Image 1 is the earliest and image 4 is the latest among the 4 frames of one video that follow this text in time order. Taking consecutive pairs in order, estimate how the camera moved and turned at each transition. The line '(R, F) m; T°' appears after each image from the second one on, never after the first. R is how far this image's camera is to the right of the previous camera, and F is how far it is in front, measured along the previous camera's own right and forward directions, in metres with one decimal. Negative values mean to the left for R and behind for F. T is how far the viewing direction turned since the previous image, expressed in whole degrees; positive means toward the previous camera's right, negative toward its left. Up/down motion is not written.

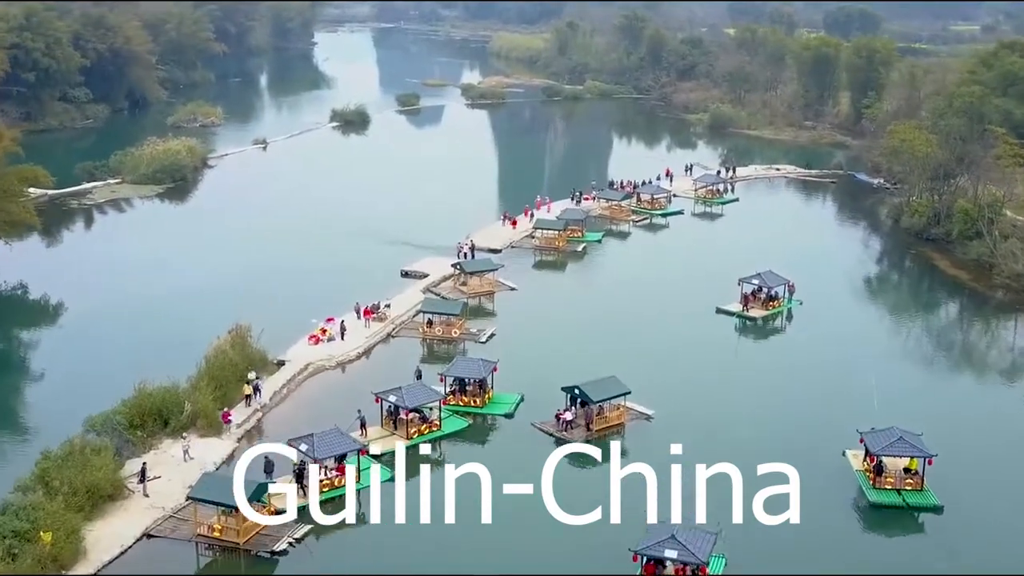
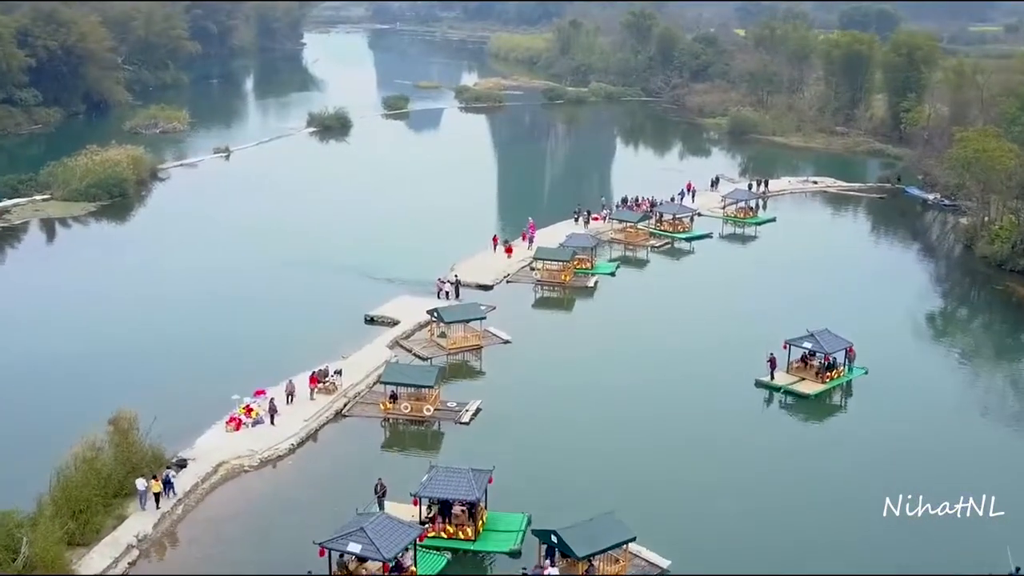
(+0.3, +9.4) m; 0°
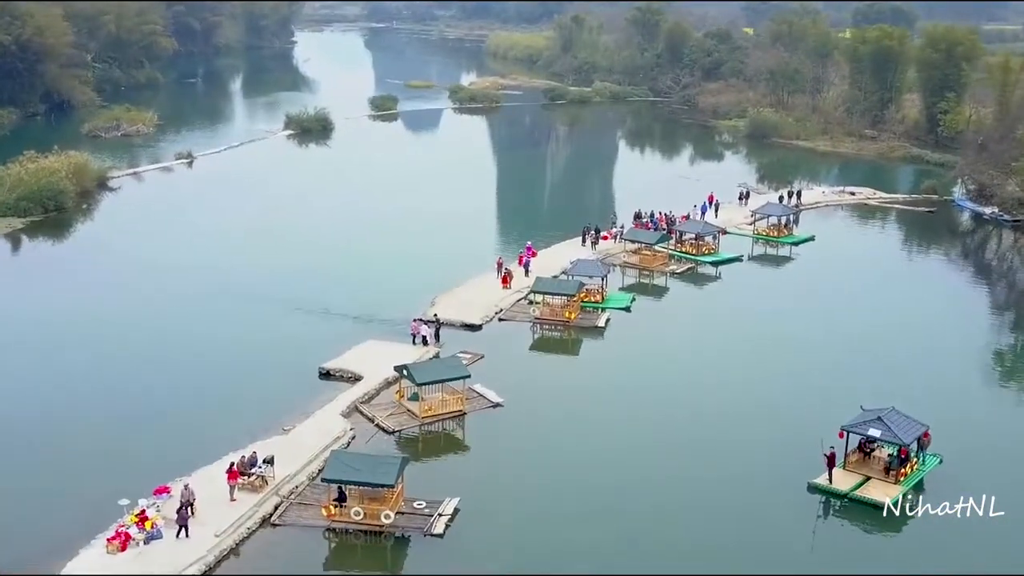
(+0.2, +7.3) m; 0°
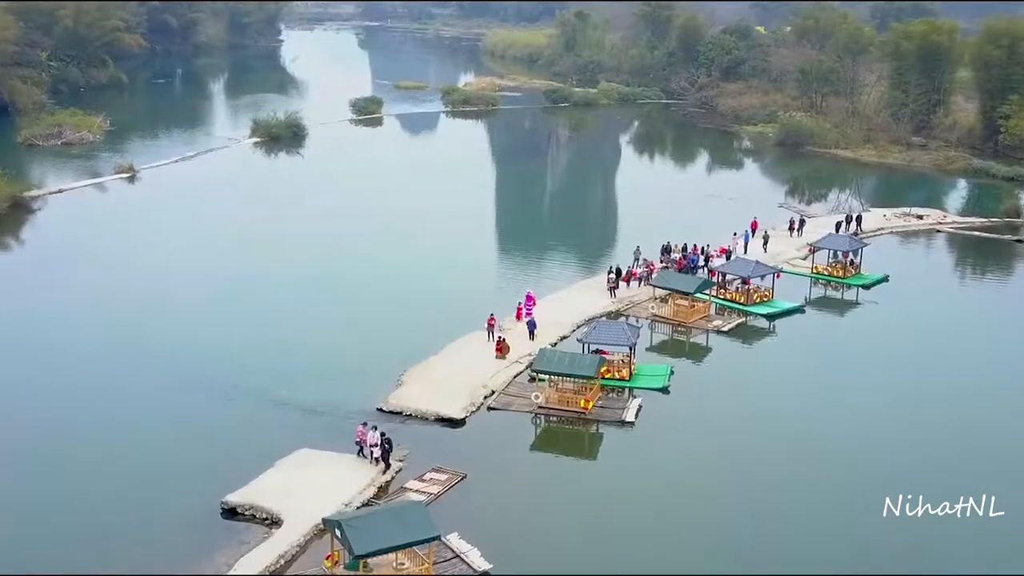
(+0.1, +9.1) m; 0°
